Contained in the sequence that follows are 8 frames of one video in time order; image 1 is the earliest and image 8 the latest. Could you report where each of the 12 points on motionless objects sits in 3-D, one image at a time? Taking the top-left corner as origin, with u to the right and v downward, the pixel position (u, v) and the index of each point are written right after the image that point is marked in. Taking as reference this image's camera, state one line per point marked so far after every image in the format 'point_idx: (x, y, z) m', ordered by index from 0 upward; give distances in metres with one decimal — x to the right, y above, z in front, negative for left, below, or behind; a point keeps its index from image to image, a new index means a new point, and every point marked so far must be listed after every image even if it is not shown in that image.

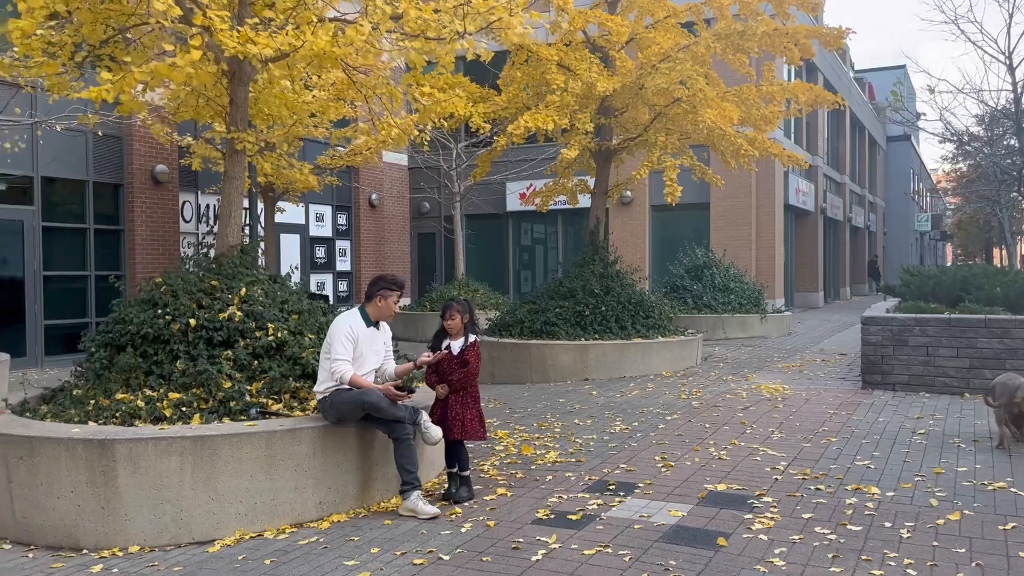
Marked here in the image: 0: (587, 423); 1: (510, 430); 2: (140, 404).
0: (+0.7, -1.3, +8.3) m
1: (0.0, -1.3, +8.1) m
2: (-2.5, -0.8, +5.8) m
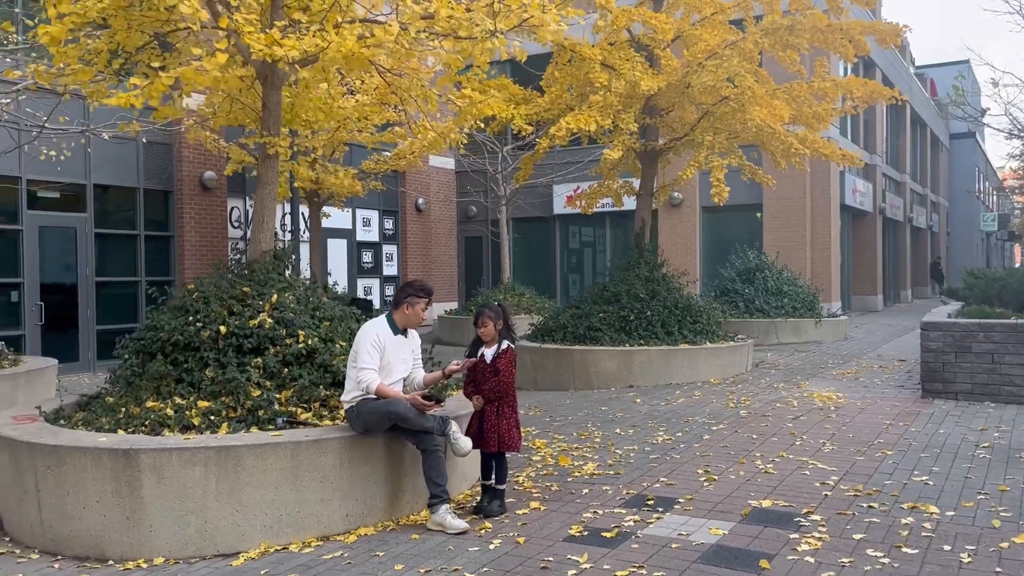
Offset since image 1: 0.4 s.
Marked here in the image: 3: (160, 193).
0: (+1.1, -1.3, +8.0) m
1: (+0.3, -1.4, +7.9) m
2: (-2.3, -0.8, +5.8) m
3: (-6.5, +1.8, +16.1) m
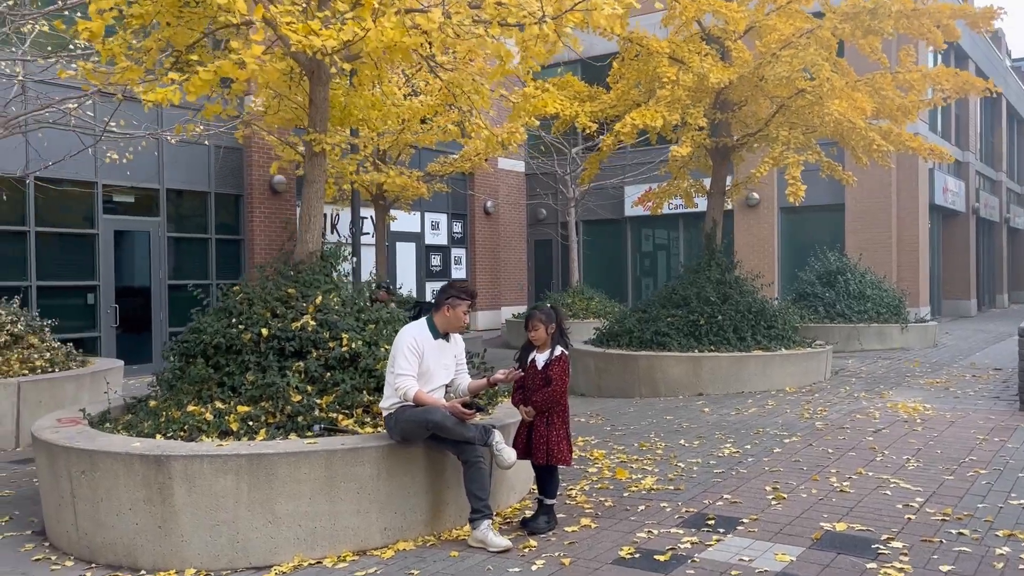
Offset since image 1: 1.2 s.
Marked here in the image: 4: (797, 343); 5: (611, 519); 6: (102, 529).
0: (+1.6, -1.4, +7.5) m
1: (+0.8, -1.4, +7.5) m
2: (-2.0, -0.8, +5.6) m
3: (-5.3, +1.7, +16.3) m
4: (+3.9, -0.8, +11.8) m
5: (+0.6, -1.4, +5.4) m
6: (-2.4, -1.4, +5.0) m
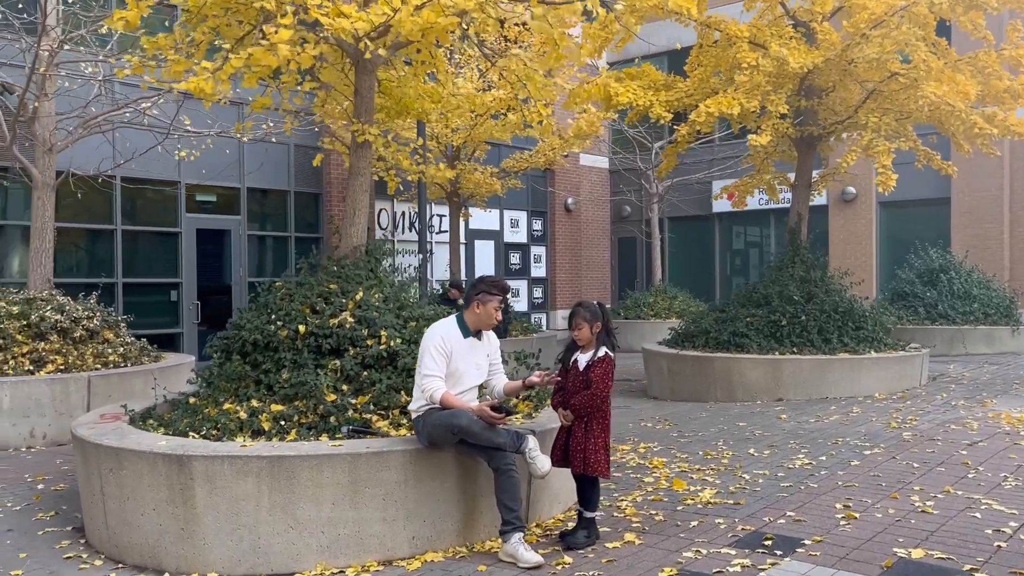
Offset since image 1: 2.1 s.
0: (+2.0, -1.3, +7.0) m
1: (+1.3, -1.4, +7.0) m
2: (-1.7, -0.8, +5.4) m
3: (-3.8, +1.8, +16.4) m
4: (+4.8, -0.7, +11.0) m
5: (+0.8, -1.4, +5.0) m
6: (-2.2, -1.4, +4.9) m
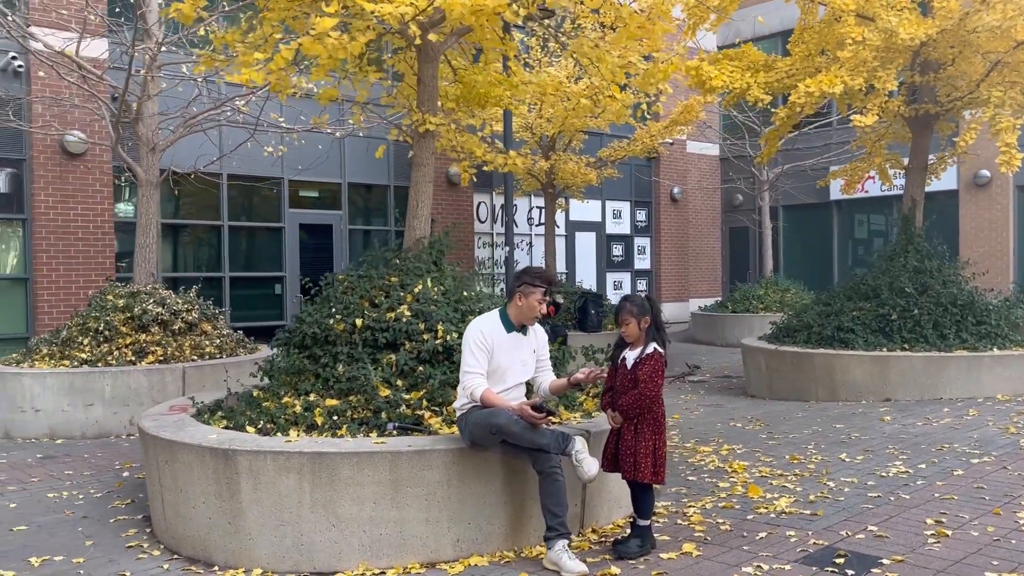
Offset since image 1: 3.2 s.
0: (+2.6, -1.3, +6.4) m
1: (+1.8, -1.3, +6.6) m
2: (-1.4, -0.8, +5.4) m
3: (-2.0, +1.9, +16.6) m
4: (+5.9, -0.6, +10.0) m
5: (+1.1, -1.4, +4.6) m
6: (-1.9, -1.3, +4.9) m
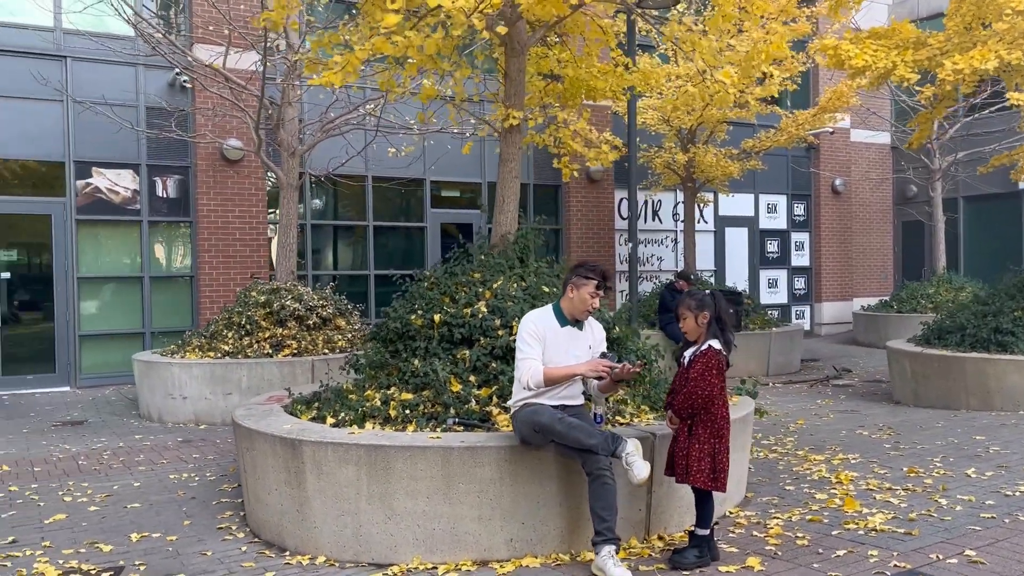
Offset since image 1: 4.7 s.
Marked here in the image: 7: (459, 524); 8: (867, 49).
0: (+3.1, -1.2, +5.7) m
1: (+2.4, -1.3, +6.0) m
2: (-0.9, -0.7, +5.5) m
3: (+0.7, +1.9, +16.6) m
4: (+7.1, -0.6, +8.6) m
5: (+1.4, -1.4, +4.2) m
6: (-1.5, -1.3, +5.2) m
7: (-0.3, -1.2, +4.5) m
8: (+4.1, +2.8, +10.0) m
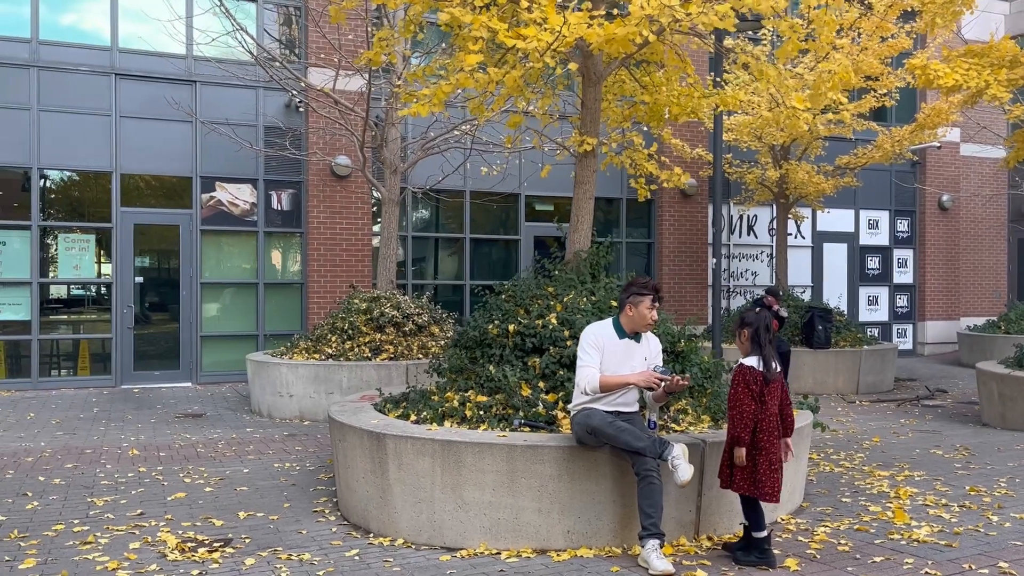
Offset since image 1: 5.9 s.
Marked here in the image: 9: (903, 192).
0: (+3.6, -1.4, +5.8) m
1: (+2.9, -1.4, +6.2) m
2: (-0.4, -0.8, +6.1) m
3: (+2.5, +1.7, +16.9) m
4: (+7.9, -0.9, +8.2) m
5: (+1.6, -1.5, +4.5) m
6: (-1.1, -1.4, +5.8) m
7: (0.0, -1.3, +5.0) m
8: (+5.1, +2.5, +9.9) m
9: (+8.8, +2.2, +19.5) m
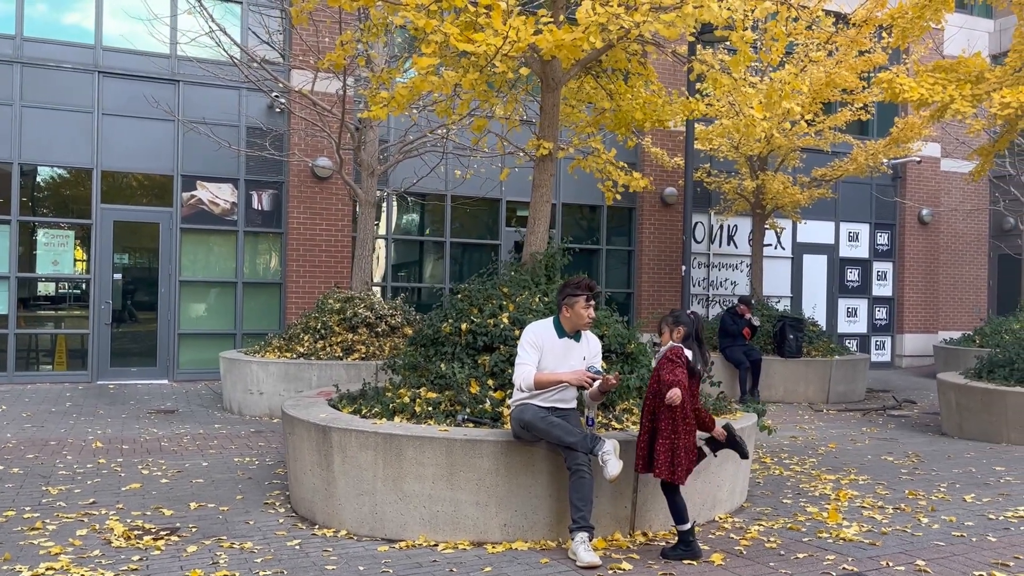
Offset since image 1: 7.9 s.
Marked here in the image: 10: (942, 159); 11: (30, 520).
0: (+3.2, -1.5, +5.9) m
1: (+2.6, -1.5, +6.3) m
2: (-0.8, -0.8, +6.2) m
3: (+2.2, +1.5, +17.0) m
4: (+7.5, -1.0, +8.3) m
5: (+1.3, -1.5, +4.6) m
6: (-1.5, -1.3, +5.9) m
7: (-0.3, -1.3, +5.1) m
8: (+4.8, +2.4, +10.1) m
9: (+8.5, +1.9, +19.7) m
10: (+10.0, +3.0, +20.0) m
11: (-3.1, -1.5, +5.6) m
